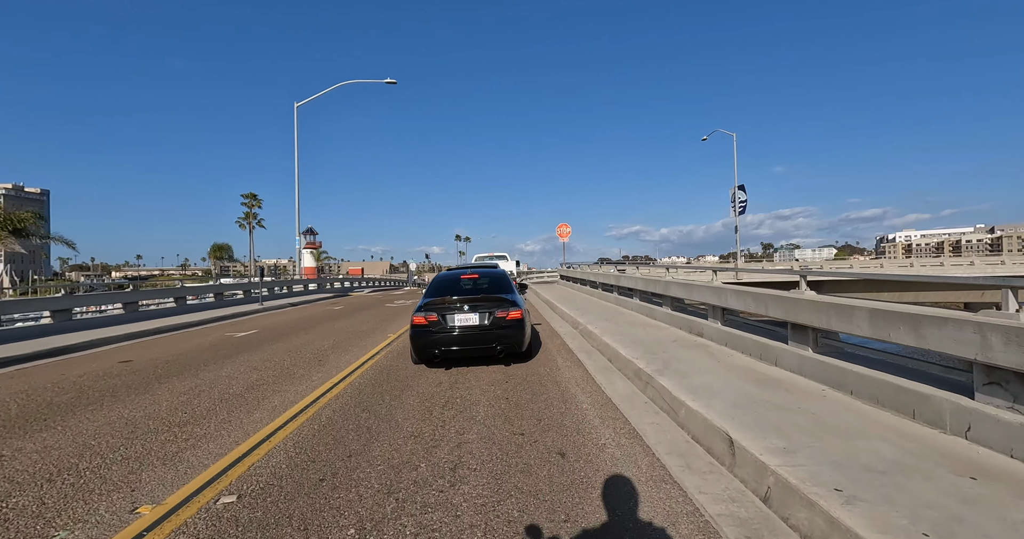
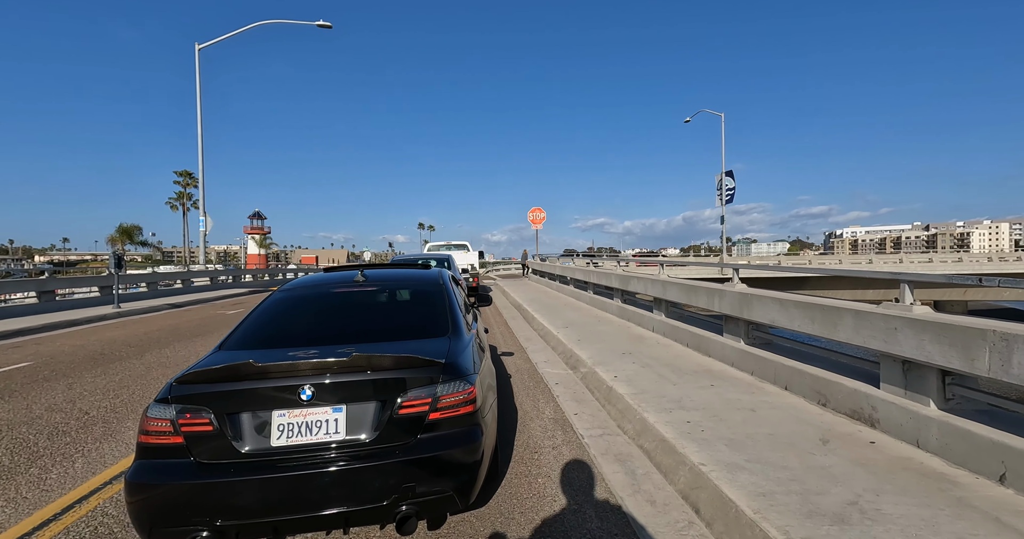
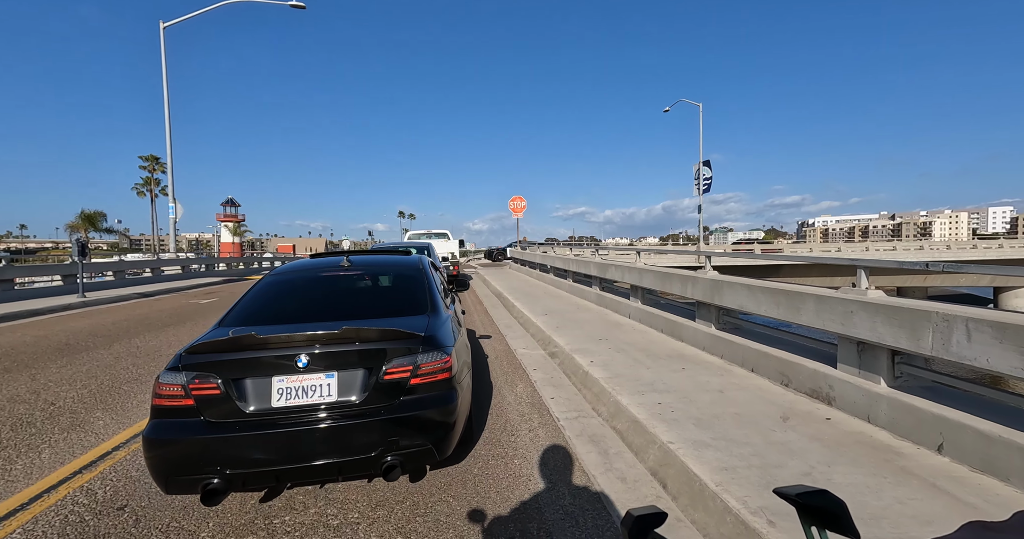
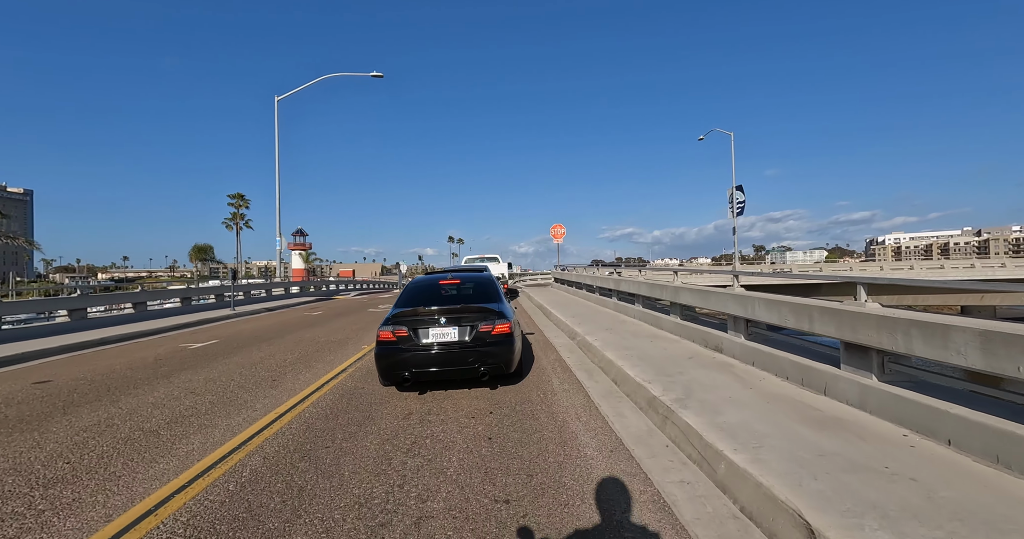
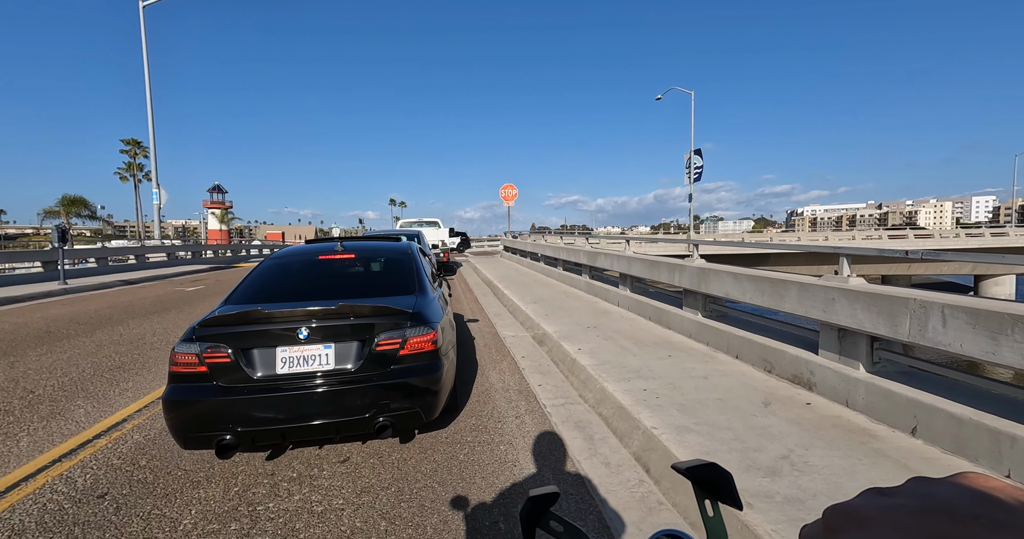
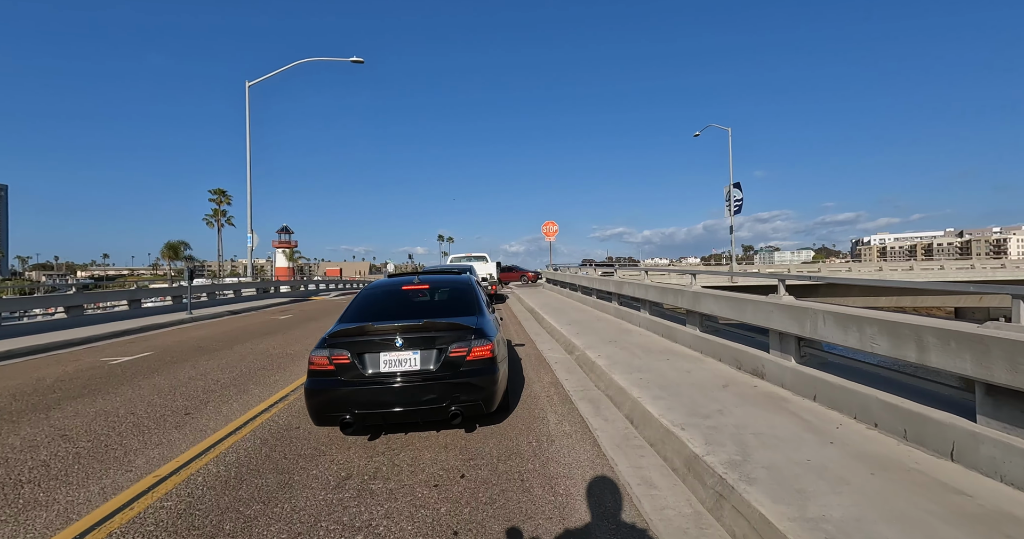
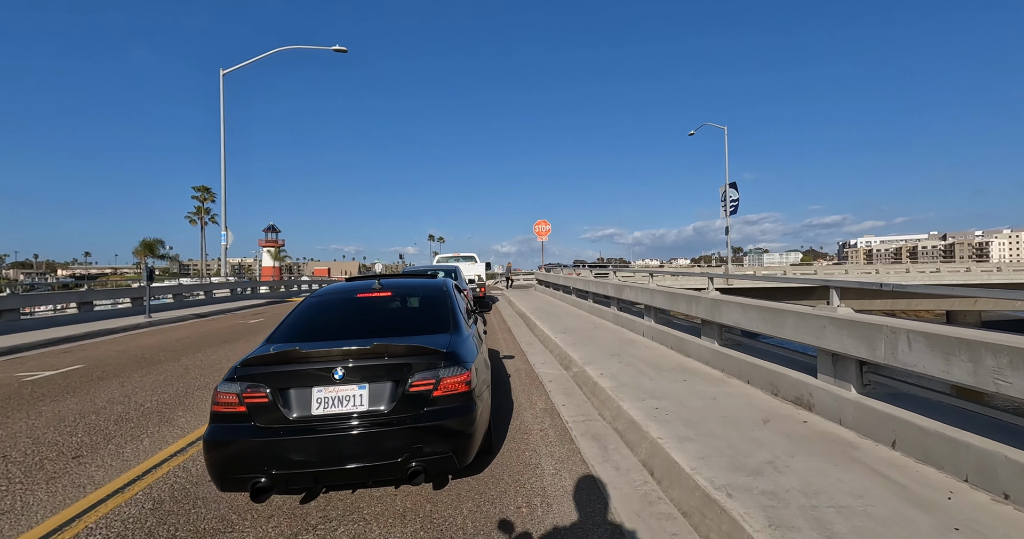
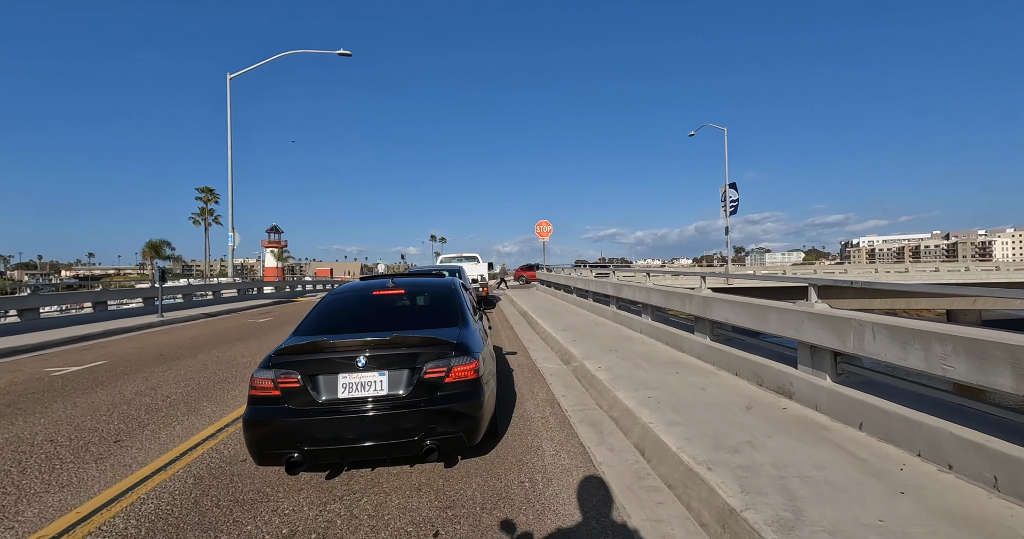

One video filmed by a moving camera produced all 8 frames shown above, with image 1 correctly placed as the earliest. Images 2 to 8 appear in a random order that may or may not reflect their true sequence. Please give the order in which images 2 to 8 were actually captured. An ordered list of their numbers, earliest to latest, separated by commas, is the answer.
4, 6, 8, 7, 2, 3, 5
